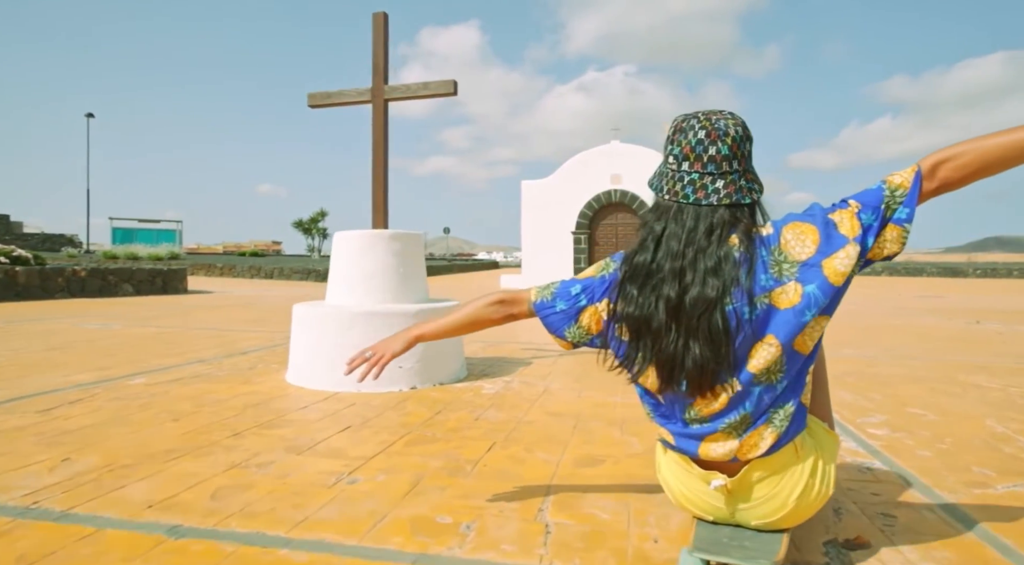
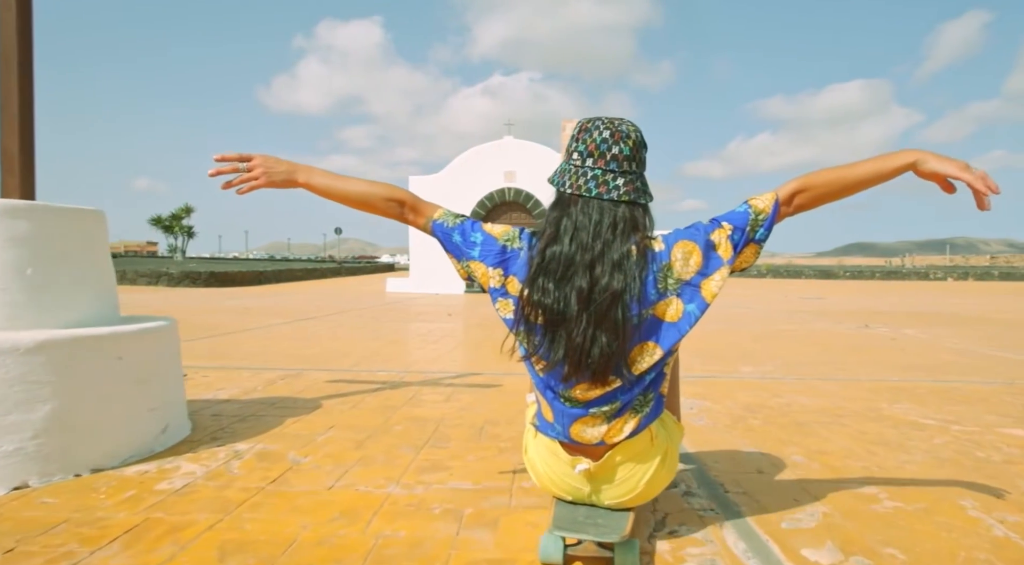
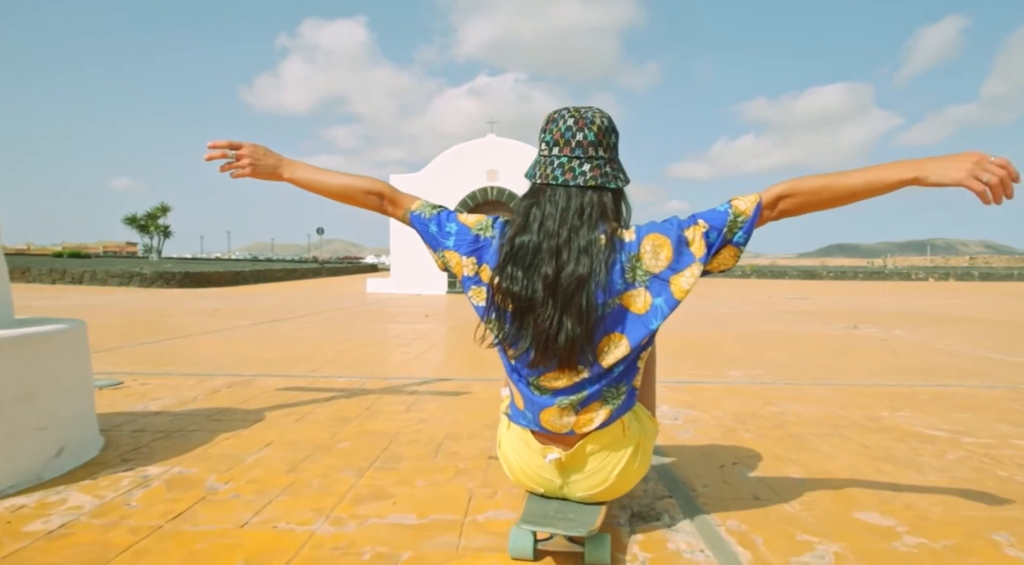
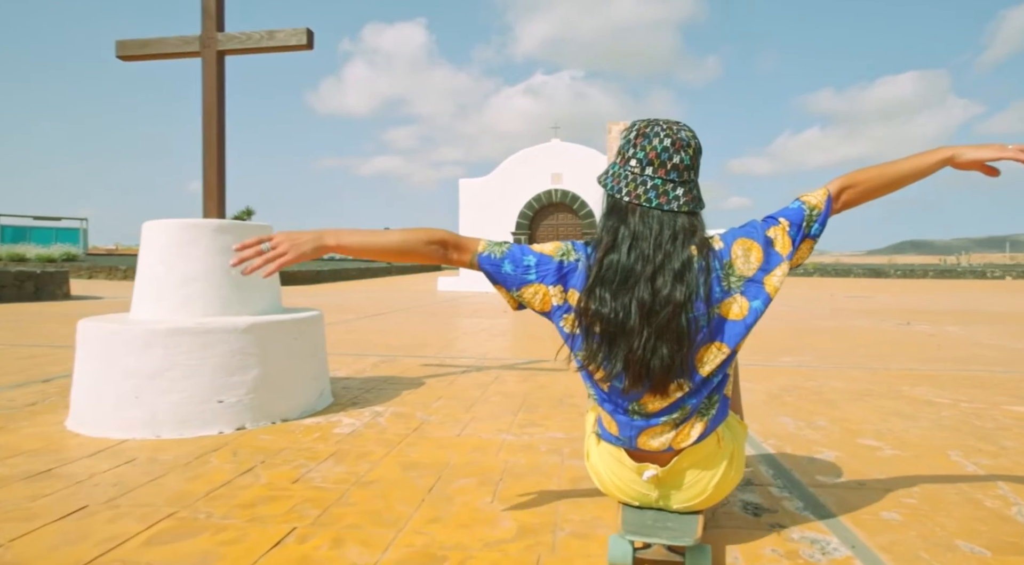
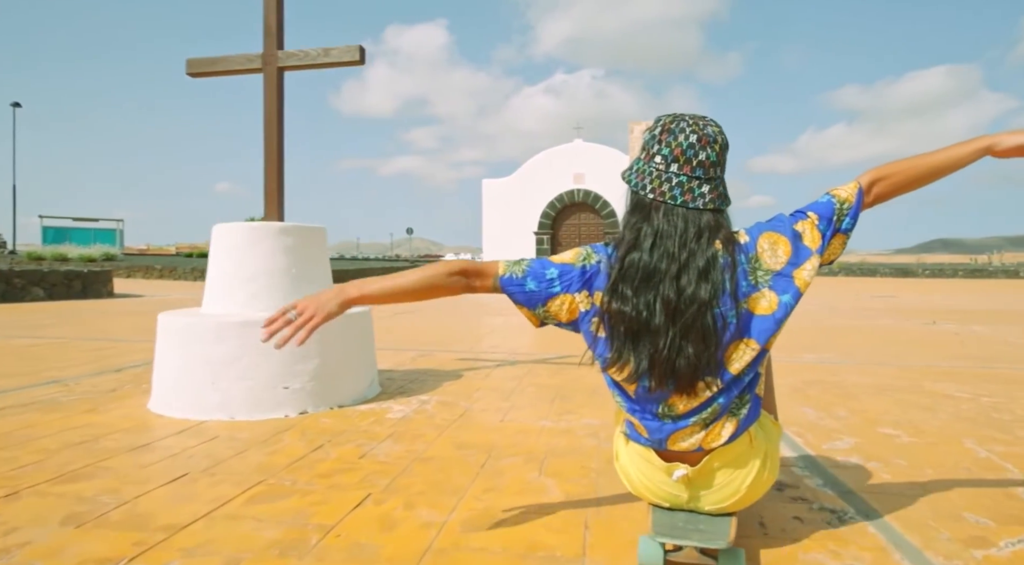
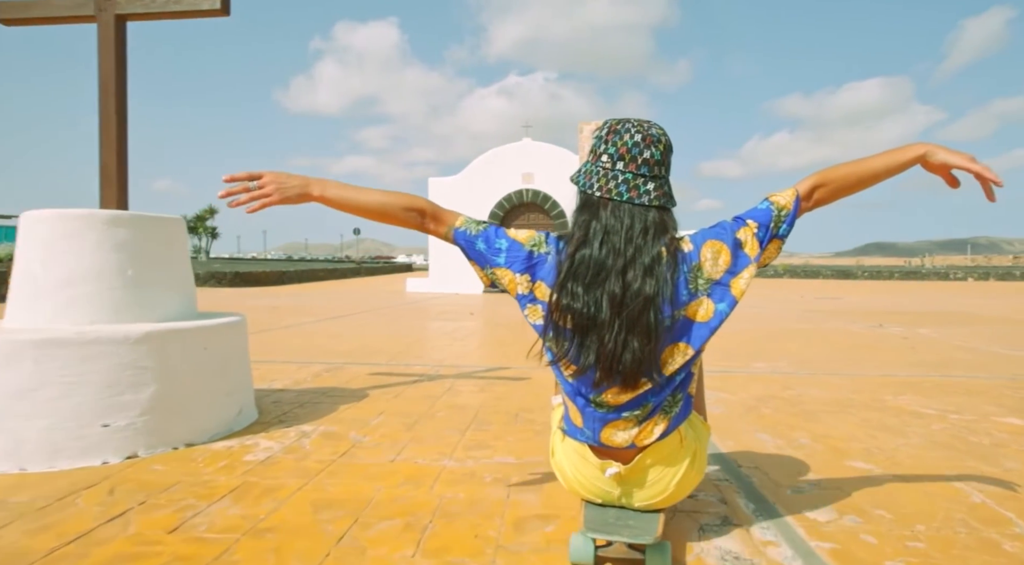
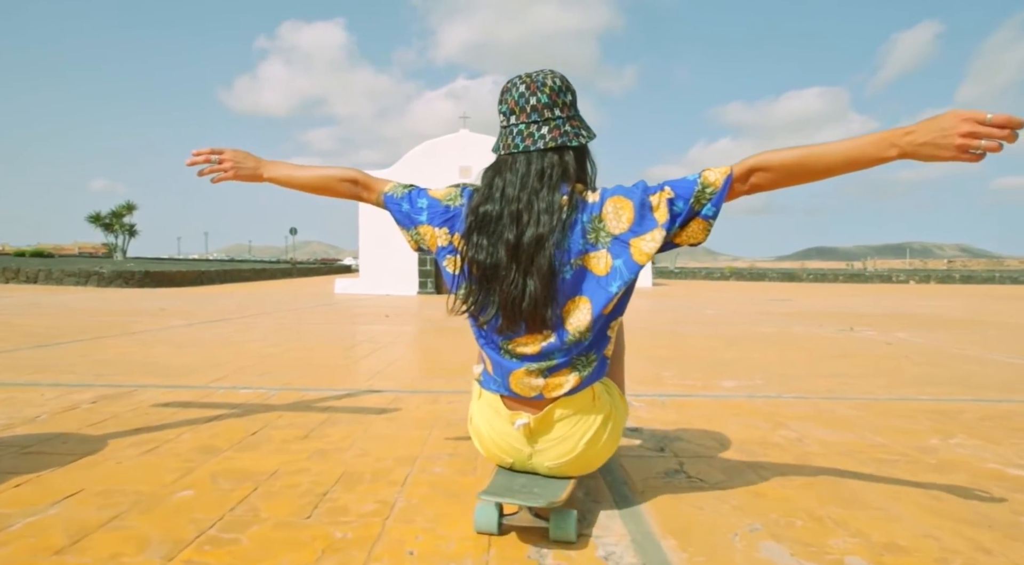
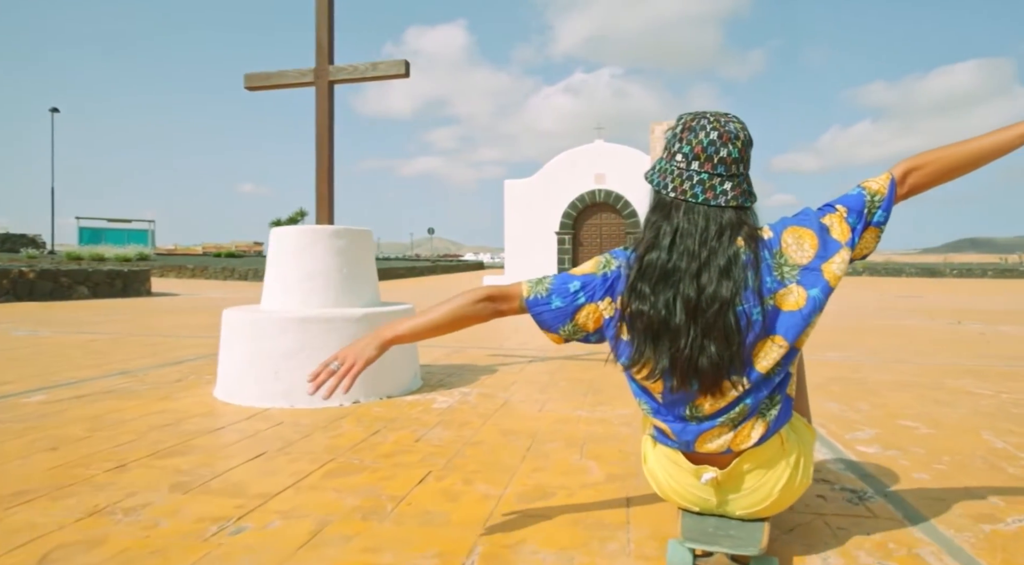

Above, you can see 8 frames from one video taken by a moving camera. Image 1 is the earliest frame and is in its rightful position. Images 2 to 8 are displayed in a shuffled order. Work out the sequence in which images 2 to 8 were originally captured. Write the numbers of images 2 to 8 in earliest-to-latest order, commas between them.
8, 5, 4, 6, 2, 3, 7
